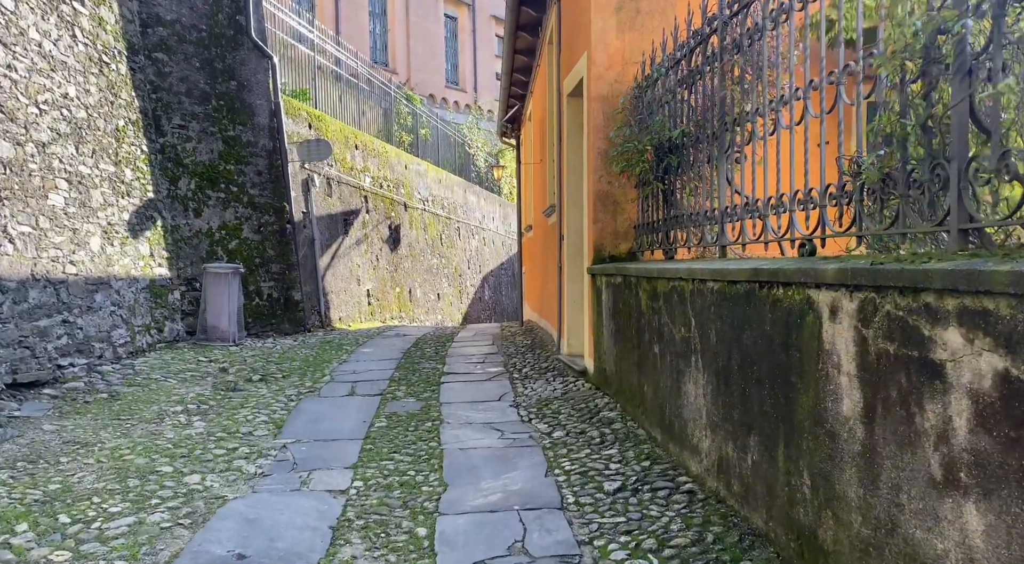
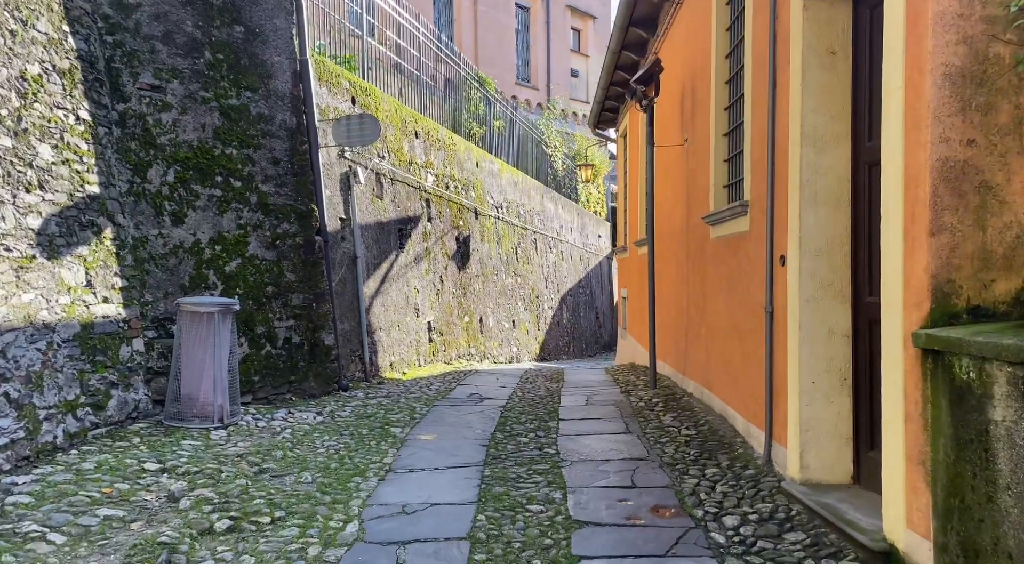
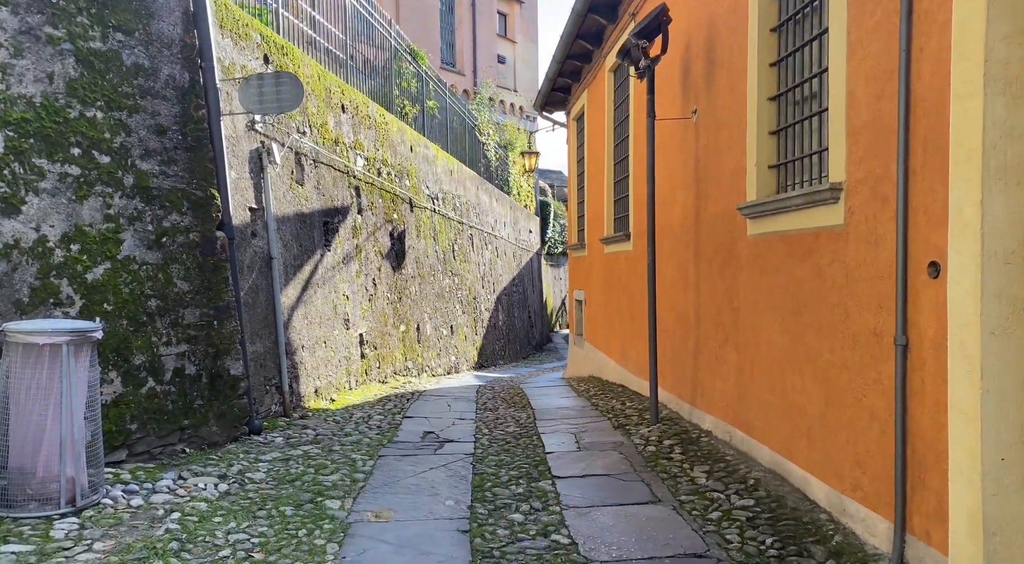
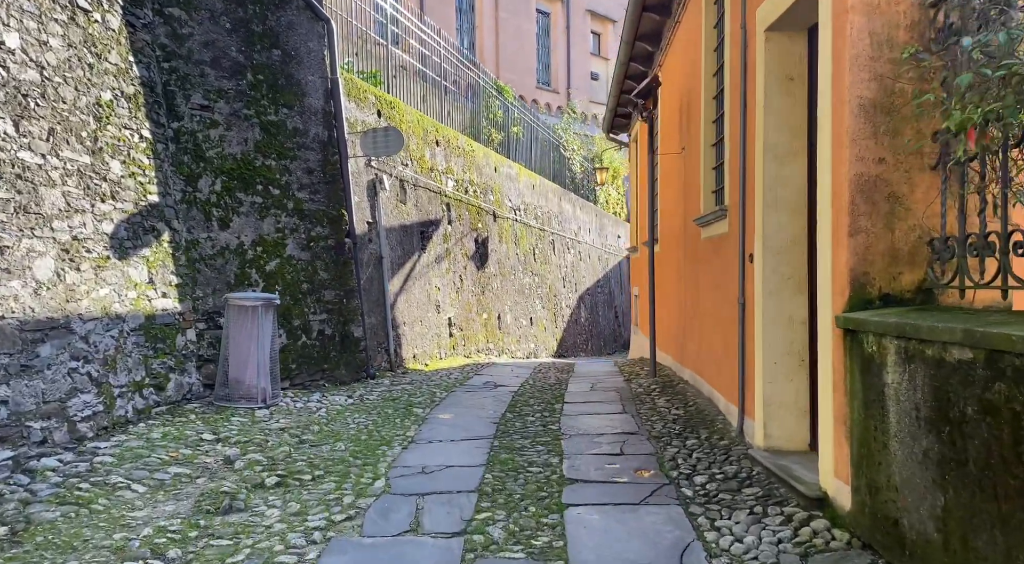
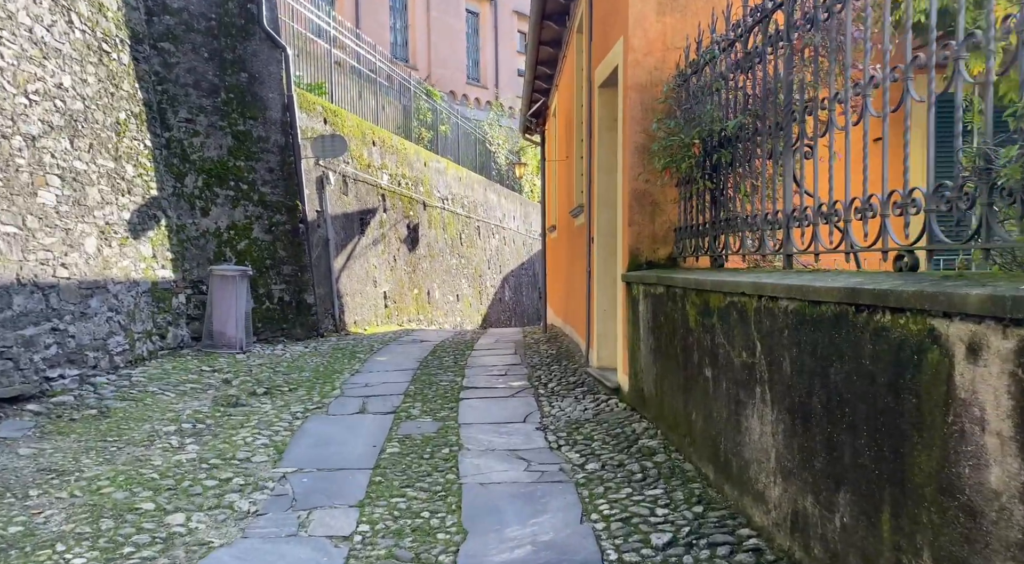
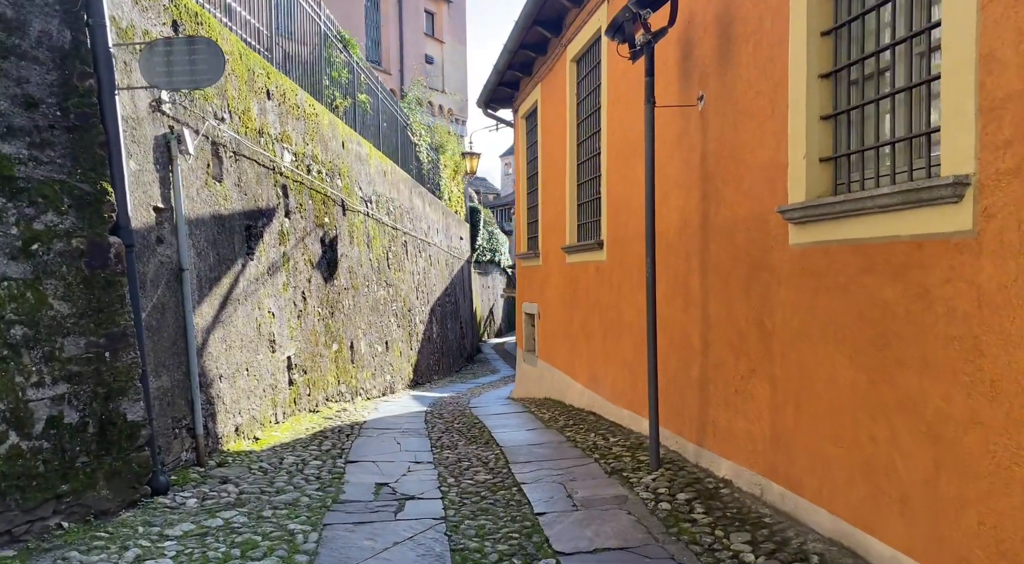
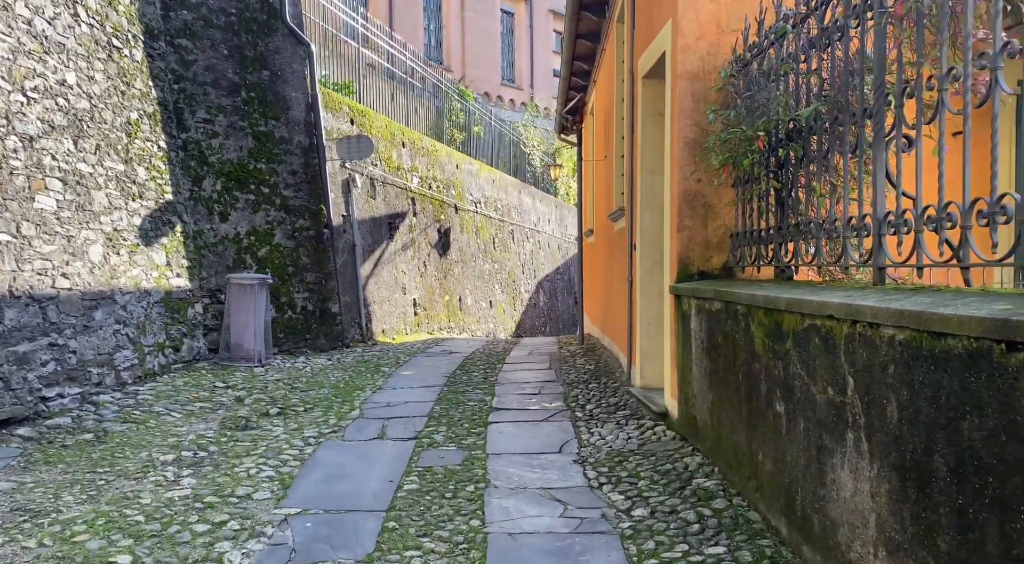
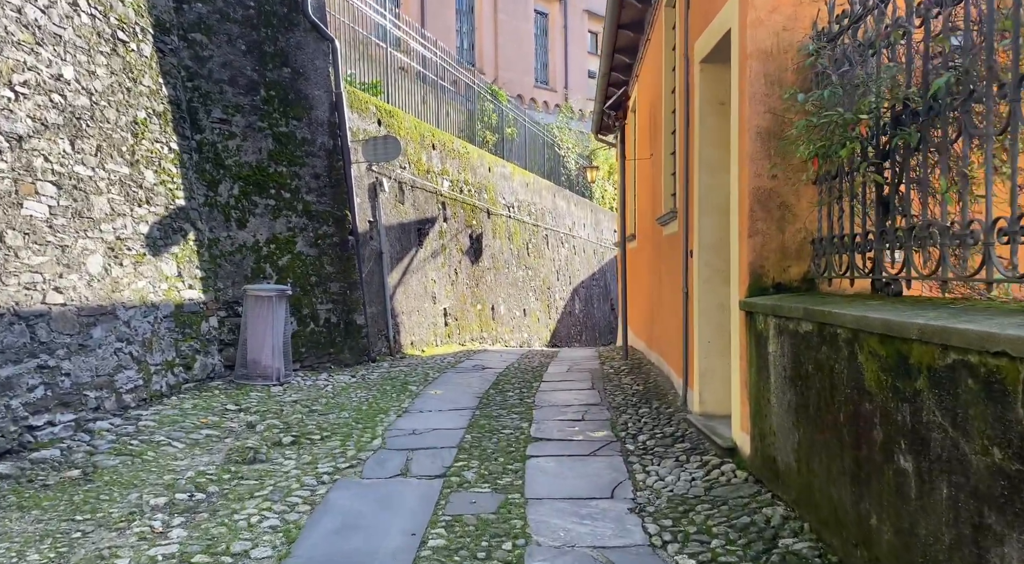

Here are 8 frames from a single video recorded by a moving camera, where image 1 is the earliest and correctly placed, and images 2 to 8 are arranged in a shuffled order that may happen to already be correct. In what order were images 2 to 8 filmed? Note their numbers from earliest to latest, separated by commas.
5, 7, 8, 4, 2, 3, 6
